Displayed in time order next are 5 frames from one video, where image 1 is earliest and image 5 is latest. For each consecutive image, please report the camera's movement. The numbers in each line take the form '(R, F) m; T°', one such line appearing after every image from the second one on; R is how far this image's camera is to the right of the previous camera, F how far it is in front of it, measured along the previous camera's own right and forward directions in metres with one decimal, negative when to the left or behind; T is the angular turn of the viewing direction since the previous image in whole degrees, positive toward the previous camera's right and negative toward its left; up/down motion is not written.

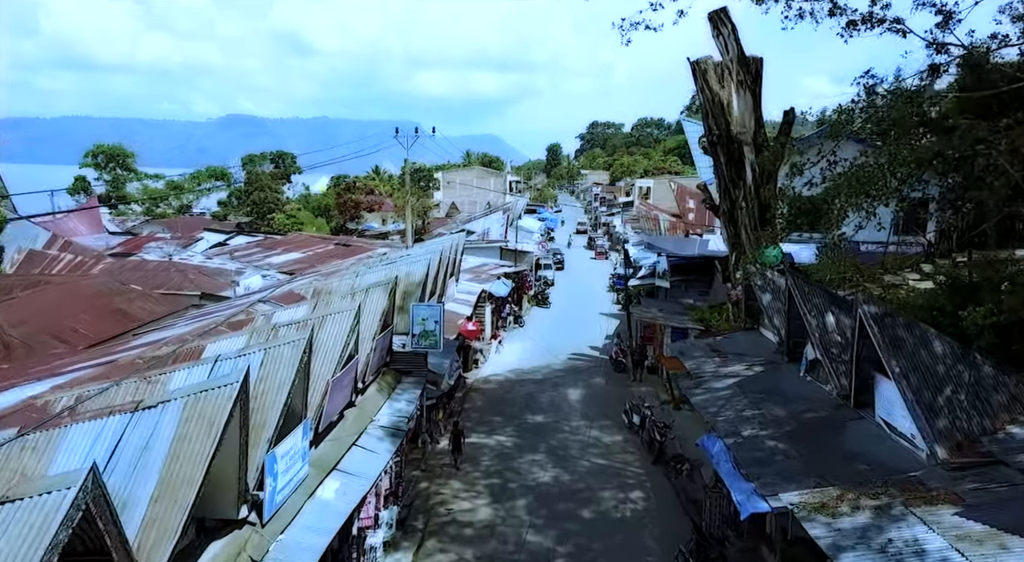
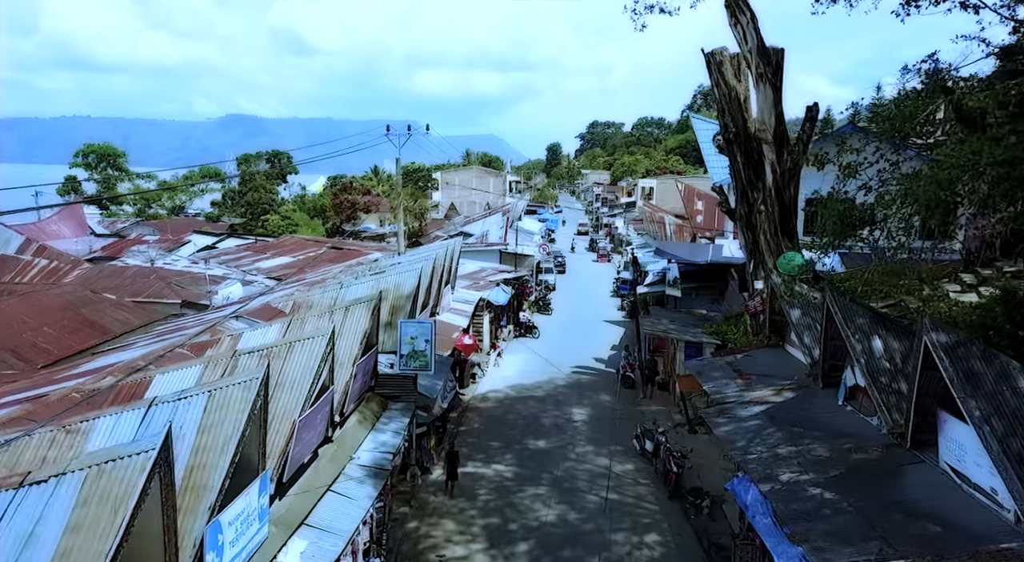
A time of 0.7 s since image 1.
(0.0, +1.3) m; 0°
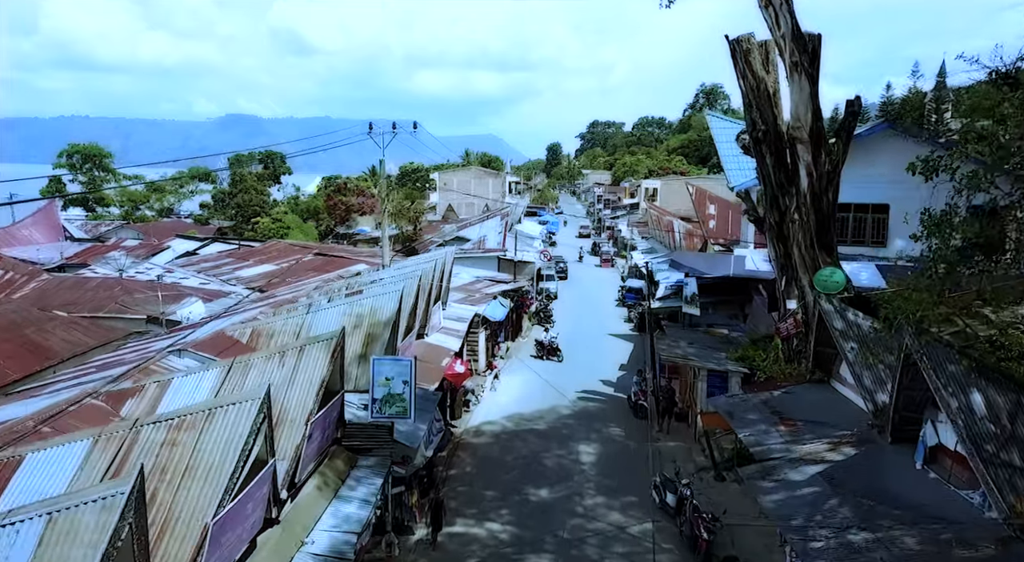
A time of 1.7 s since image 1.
(+0.1, +2.0) m; 0°
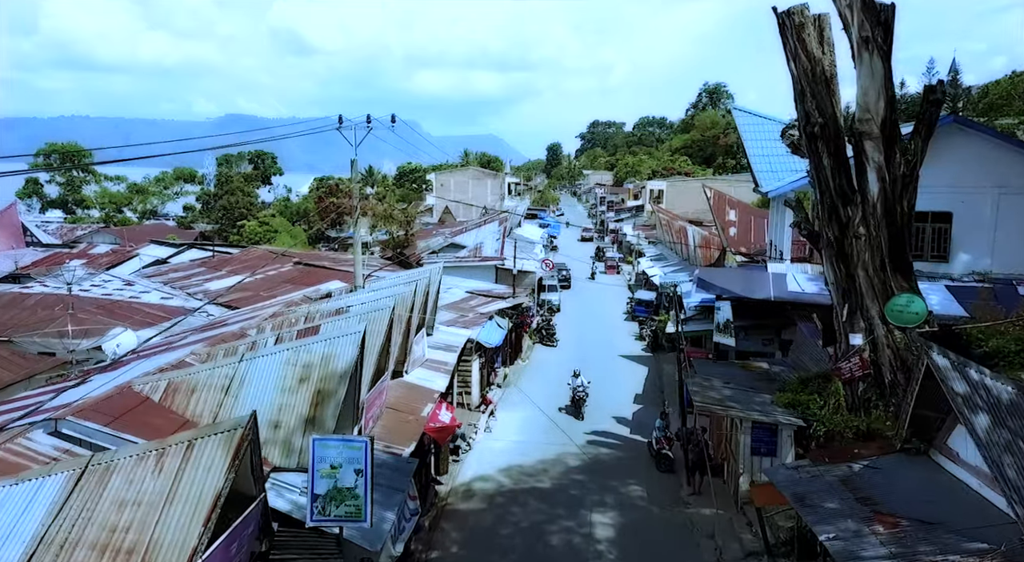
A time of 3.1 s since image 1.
(0.0, +2.7) m; 0°
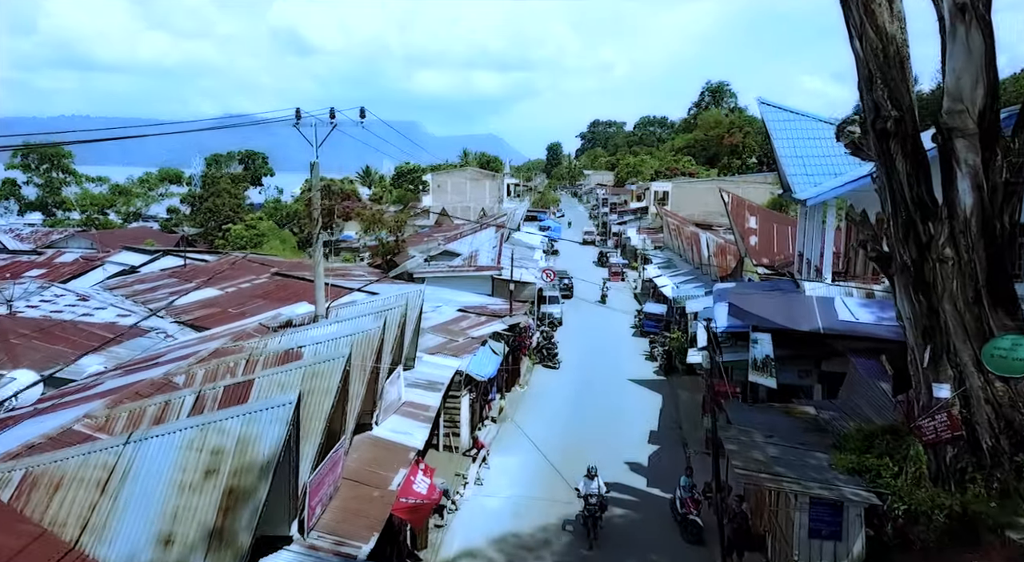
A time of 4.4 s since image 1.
(+0.1, +2.4) m; 0°
